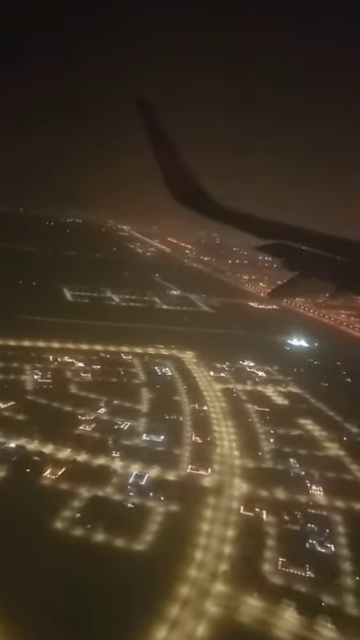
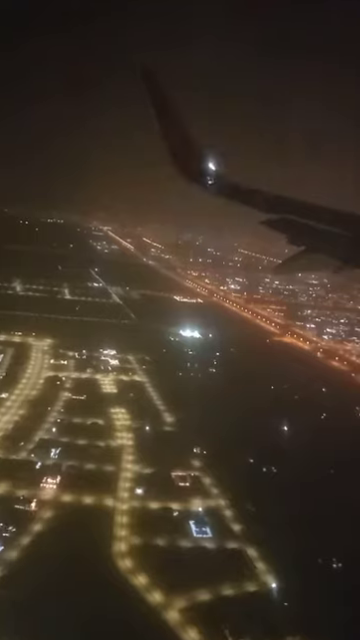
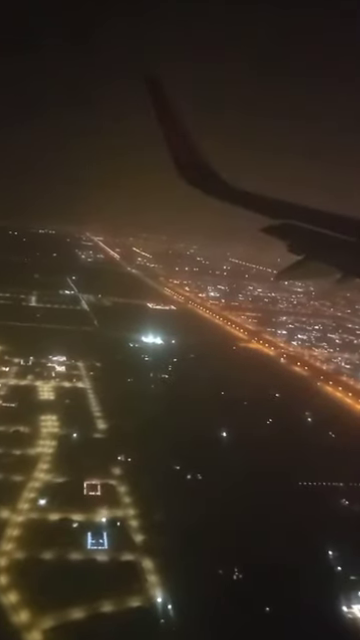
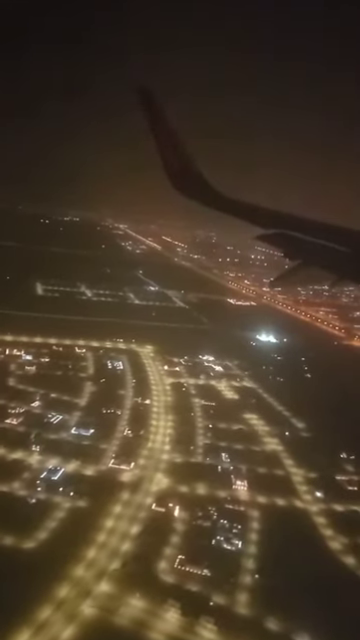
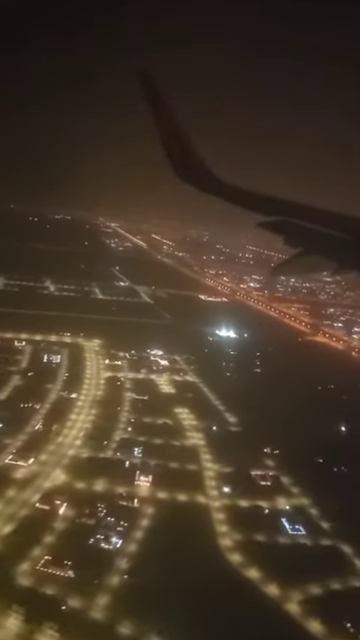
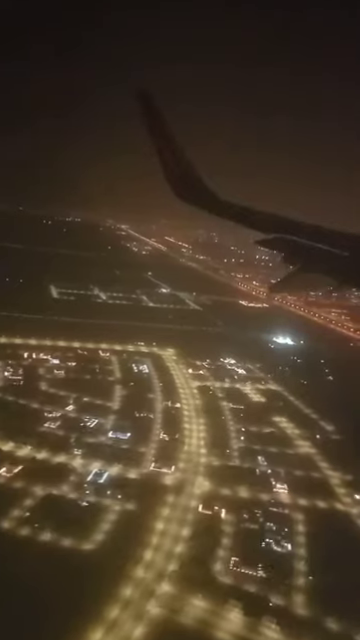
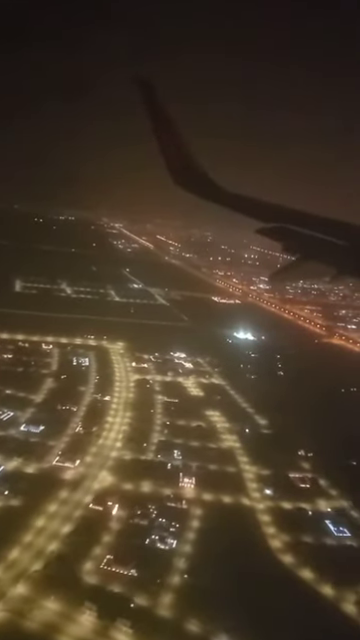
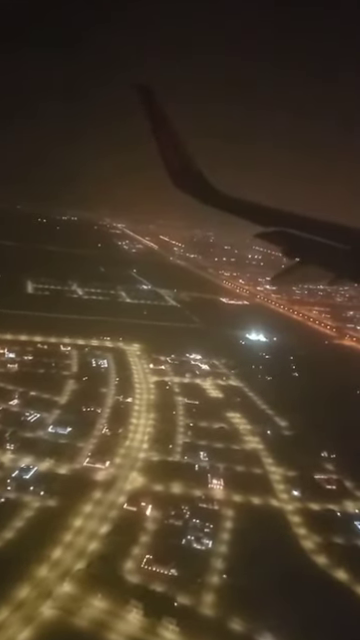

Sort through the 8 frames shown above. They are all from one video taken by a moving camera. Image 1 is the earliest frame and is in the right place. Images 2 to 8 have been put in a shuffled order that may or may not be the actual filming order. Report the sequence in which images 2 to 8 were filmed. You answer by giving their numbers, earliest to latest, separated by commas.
6, 4, 8, 7, 5, 2, 3
